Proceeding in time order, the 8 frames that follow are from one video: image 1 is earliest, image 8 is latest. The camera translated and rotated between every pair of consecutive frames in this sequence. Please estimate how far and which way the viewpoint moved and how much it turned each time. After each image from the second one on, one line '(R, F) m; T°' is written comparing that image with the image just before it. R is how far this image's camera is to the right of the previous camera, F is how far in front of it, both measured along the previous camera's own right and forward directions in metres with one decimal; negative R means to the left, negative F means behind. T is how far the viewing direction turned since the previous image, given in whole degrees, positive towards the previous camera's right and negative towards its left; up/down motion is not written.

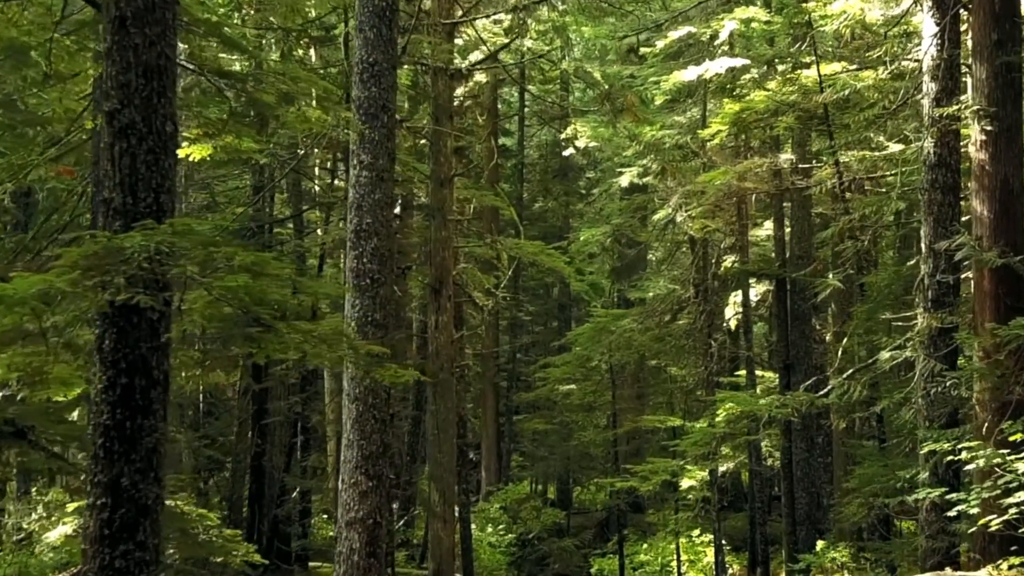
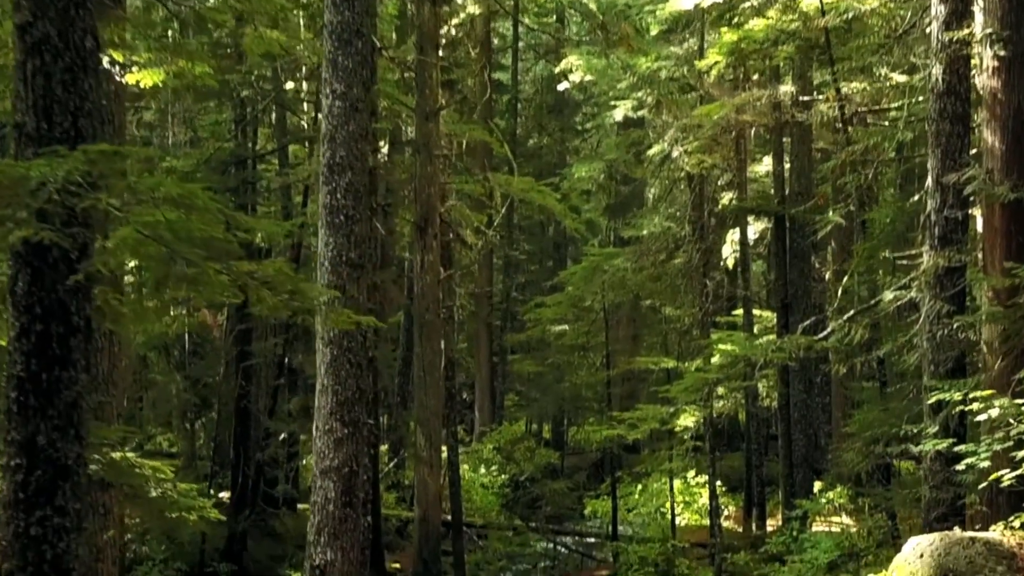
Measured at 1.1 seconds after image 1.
(+0.2, +0.6) m; 0°
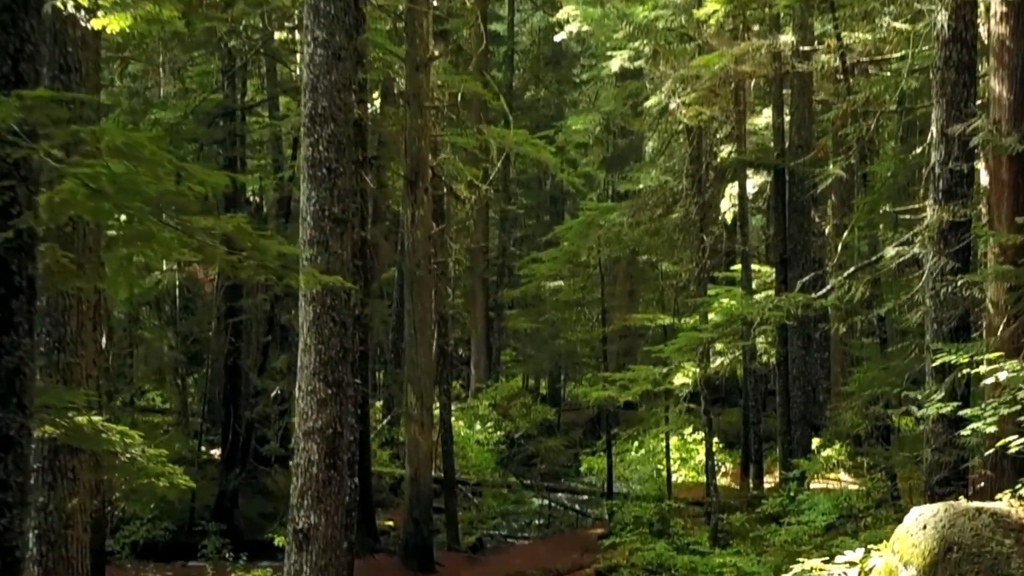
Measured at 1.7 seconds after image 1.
(+0.1, +0.4) m; 0°
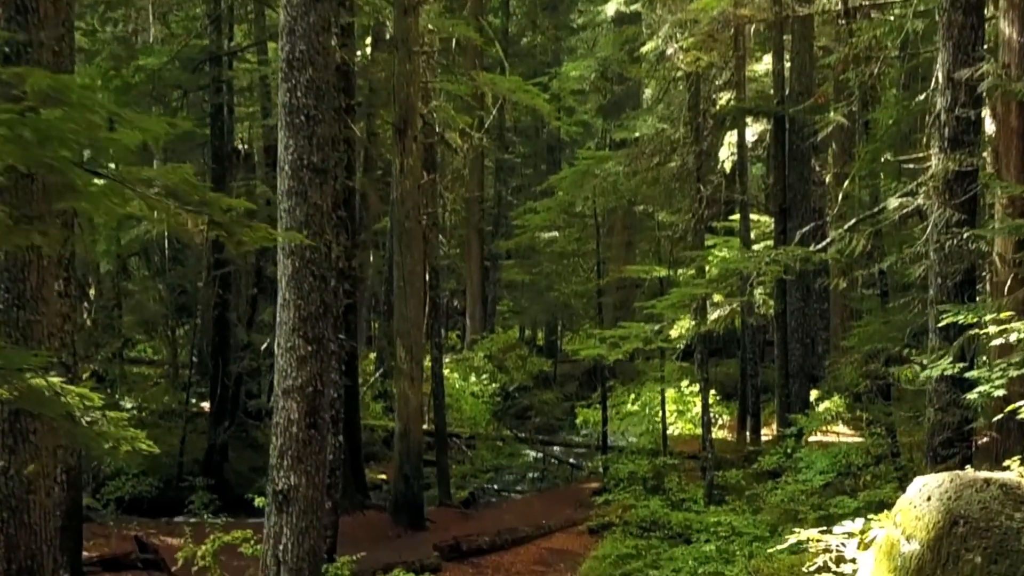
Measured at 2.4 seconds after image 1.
(+0.1, +0.4) m; 0°
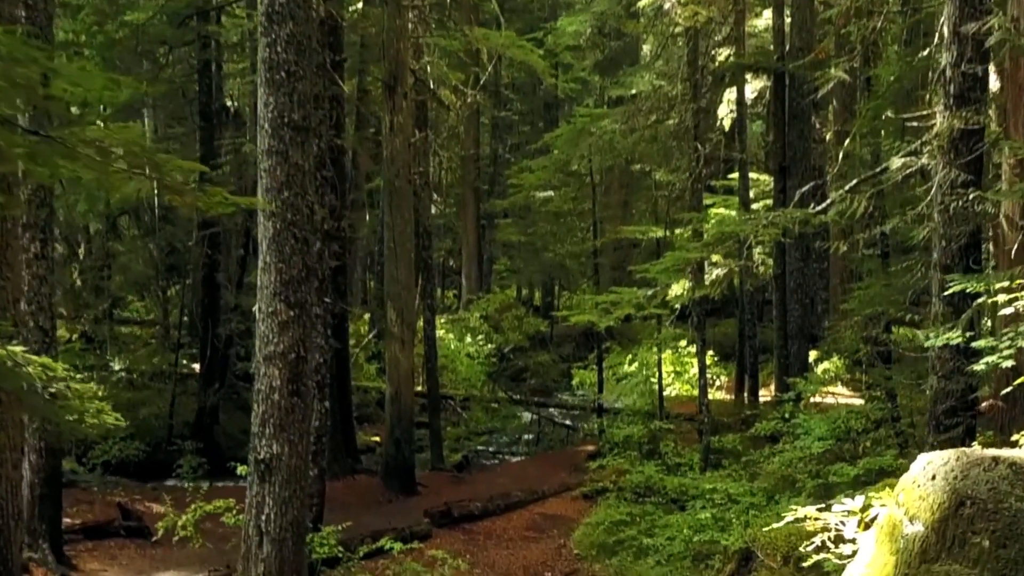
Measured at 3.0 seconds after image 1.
(+0.1, +0.3) m; 0°
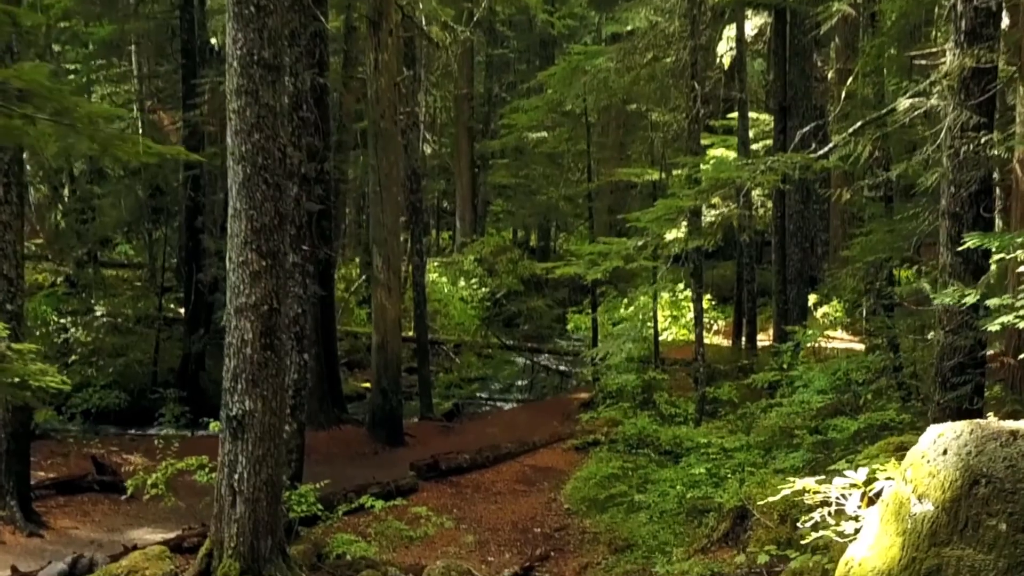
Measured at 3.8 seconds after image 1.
(+0.1, +0.5) m; 0°
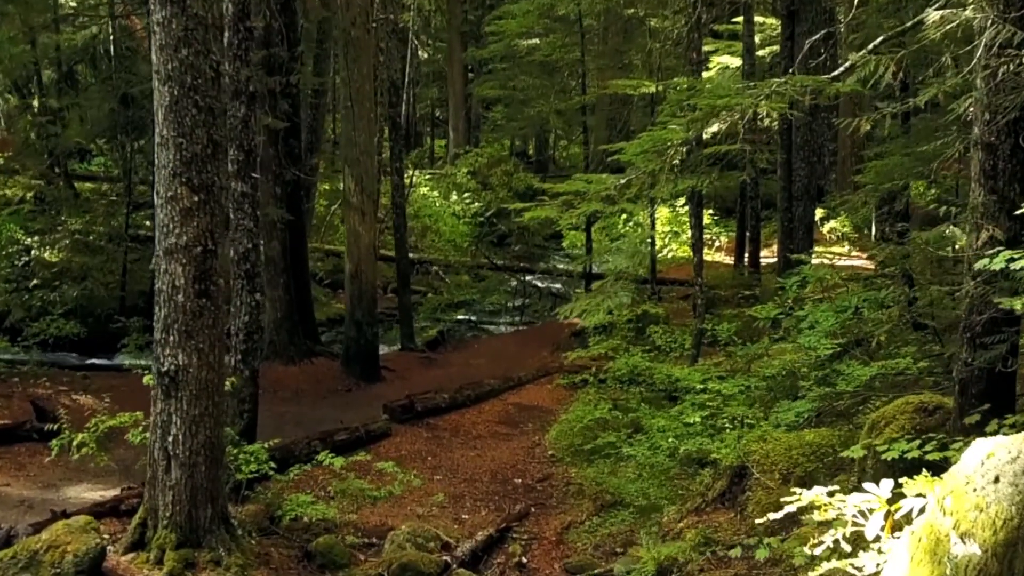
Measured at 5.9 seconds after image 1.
(+0.3, +1.0) m; 0°
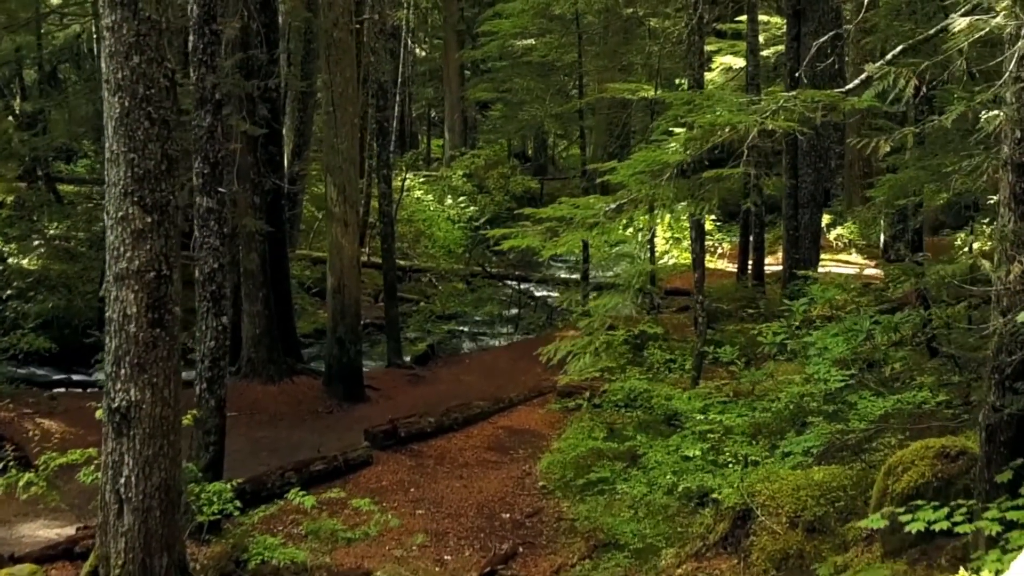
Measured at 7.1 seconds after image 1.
(+0.1, +0.6) m; 0°
